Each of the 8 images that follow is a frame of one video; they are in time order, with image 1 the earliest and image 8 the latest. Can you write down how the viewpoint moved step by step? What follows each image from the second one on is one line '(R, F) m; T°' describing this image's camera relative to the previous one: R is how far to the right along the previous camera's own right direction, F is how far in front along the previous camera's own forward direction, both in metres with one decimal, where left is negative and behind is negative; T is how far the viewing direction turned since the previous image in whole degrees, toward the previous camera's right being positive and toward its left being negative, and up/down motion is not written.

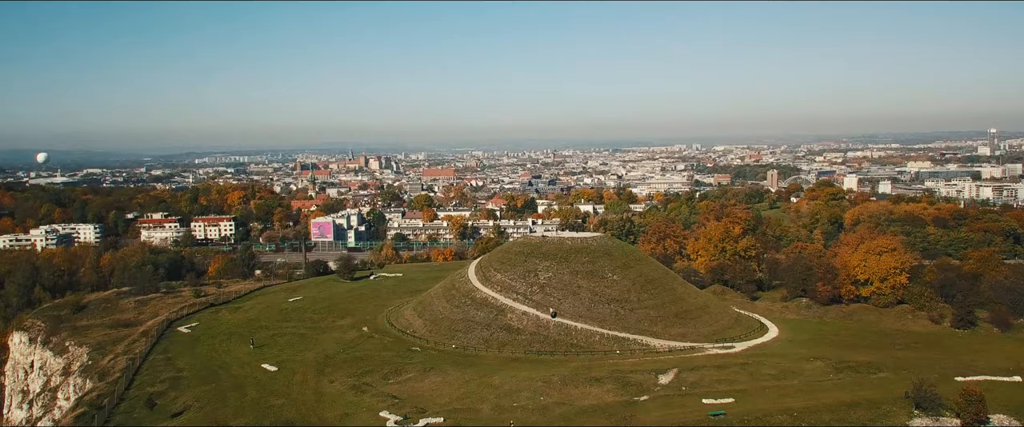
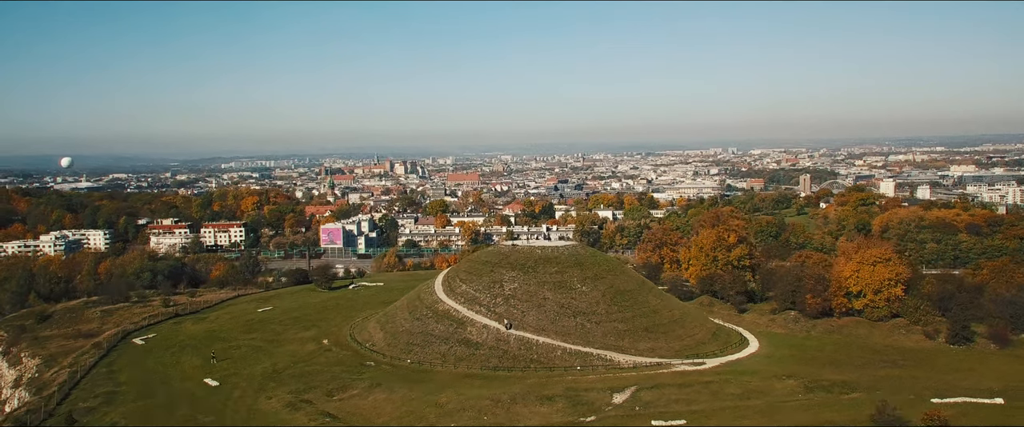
(+1.9, +0.7) m; -2°
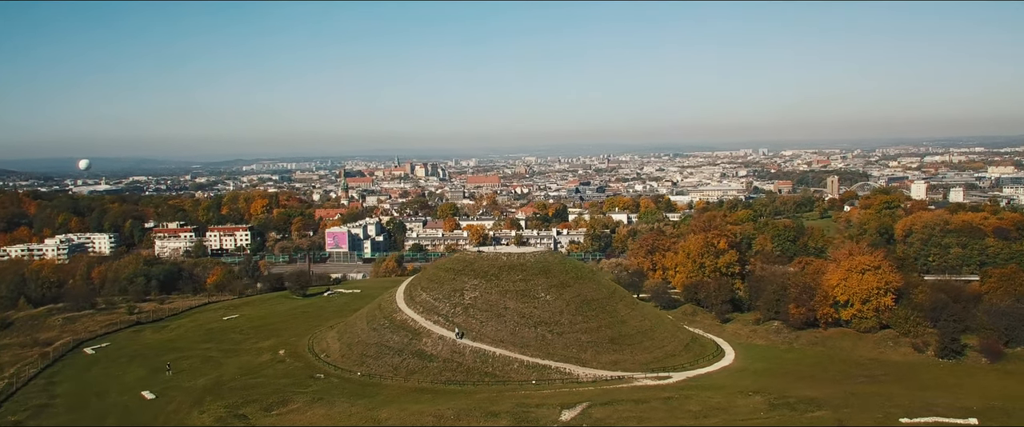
(+1.8, +0.7) m; -1°
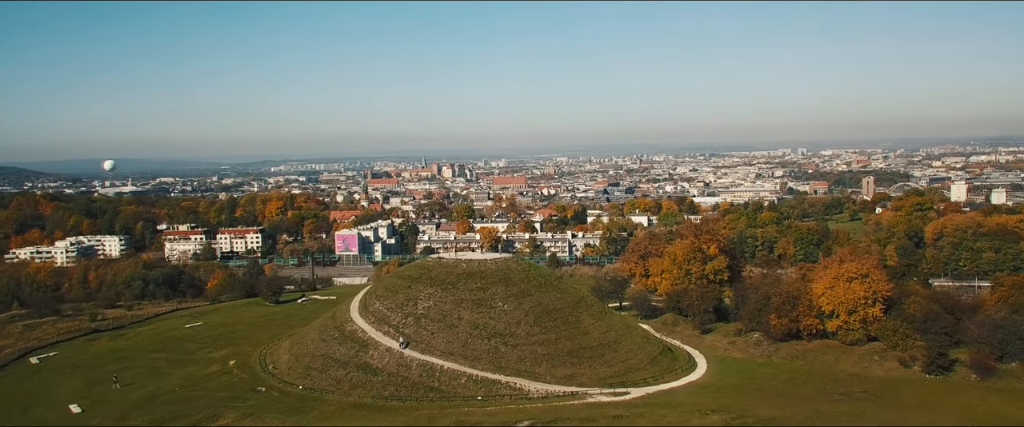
(+2.1, +0.8) m; -2°
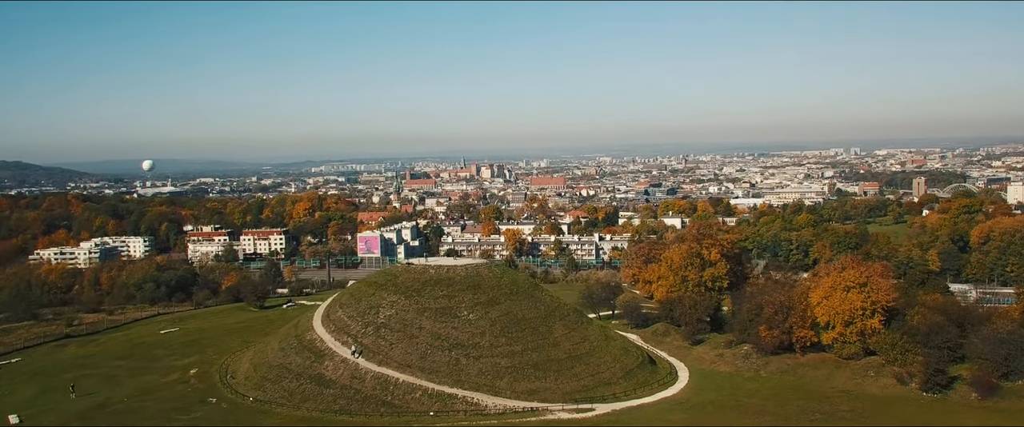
(+2.2, +0.8) m; -3°
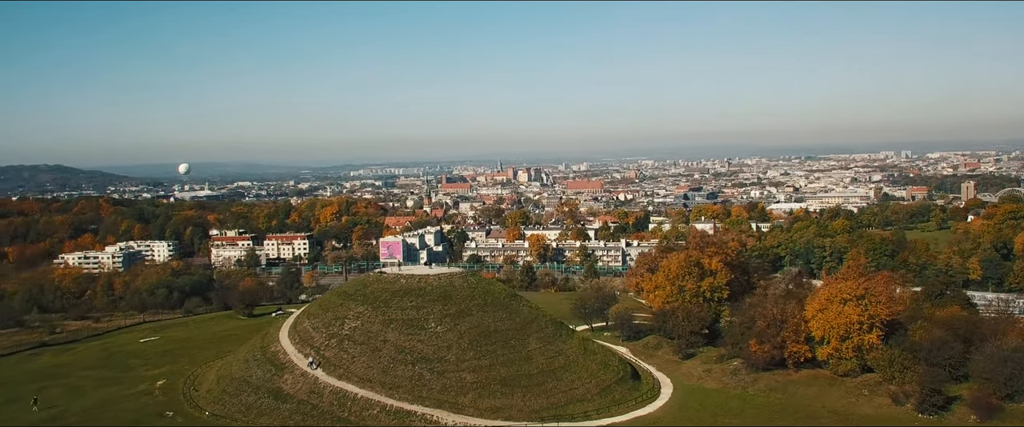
(+2.0, +0.7) m; -3°
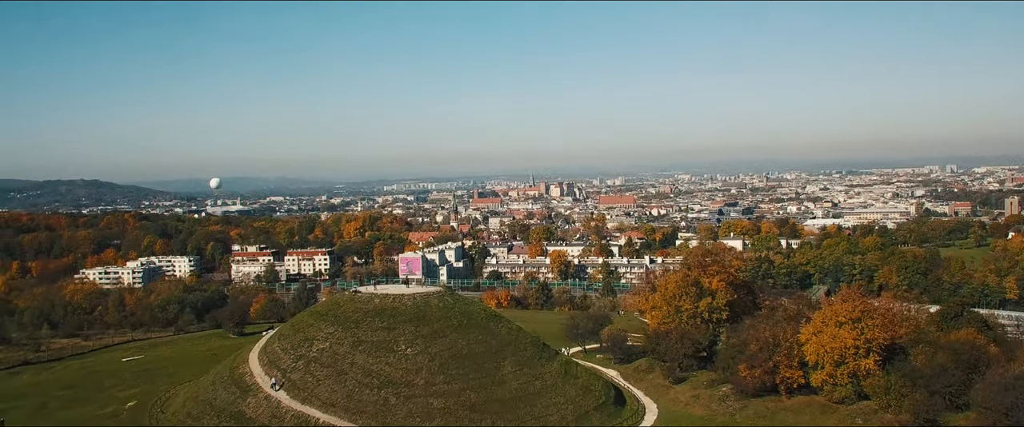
(+1.7, +0.5) m; -2°
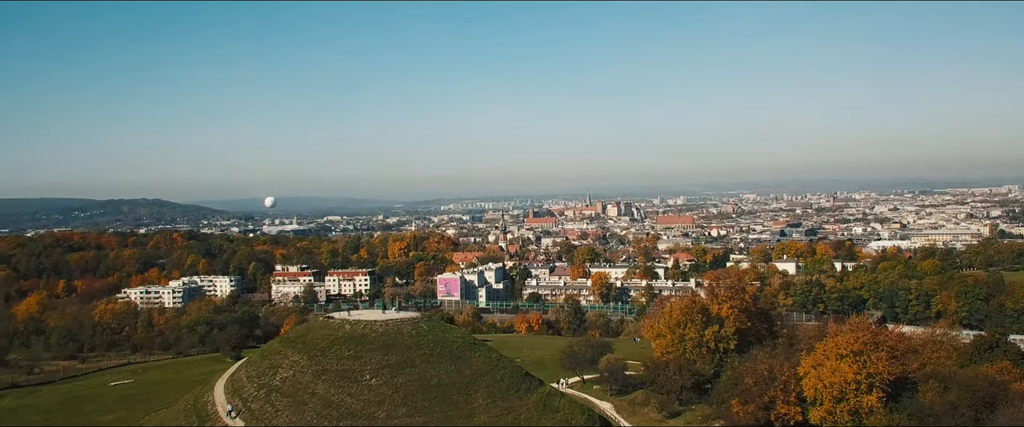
(+2.5, +0.8) m; -4°
